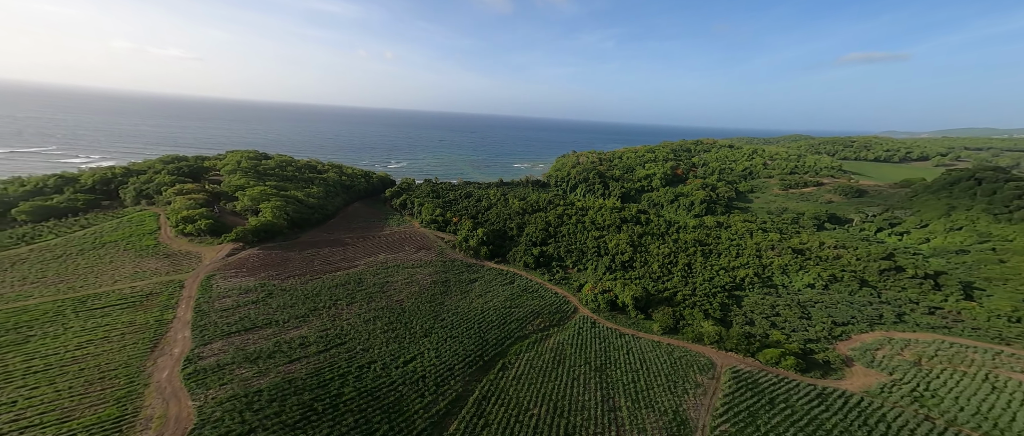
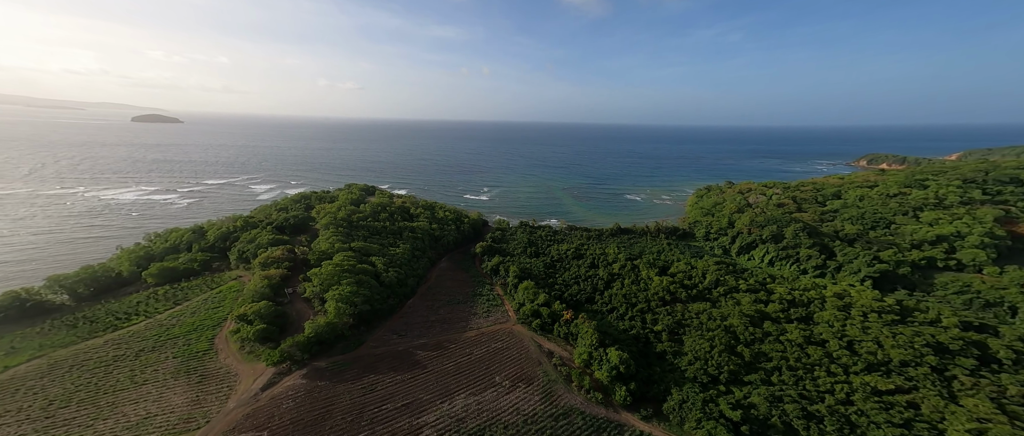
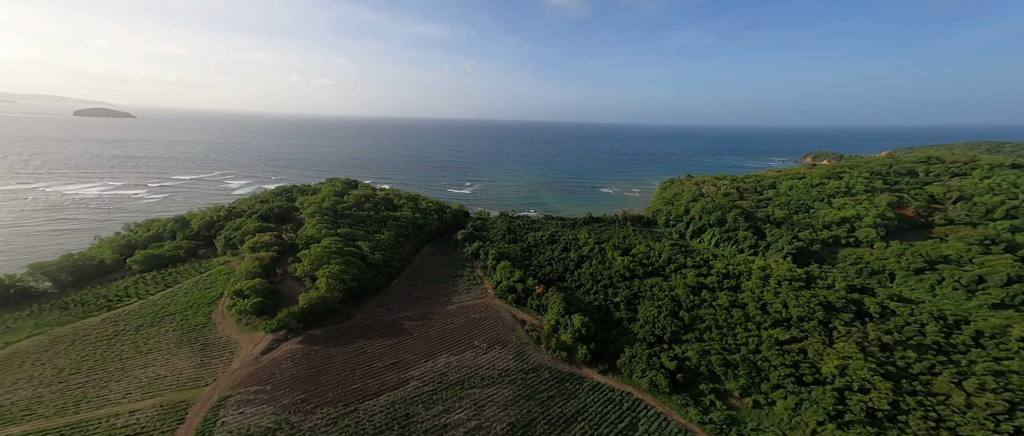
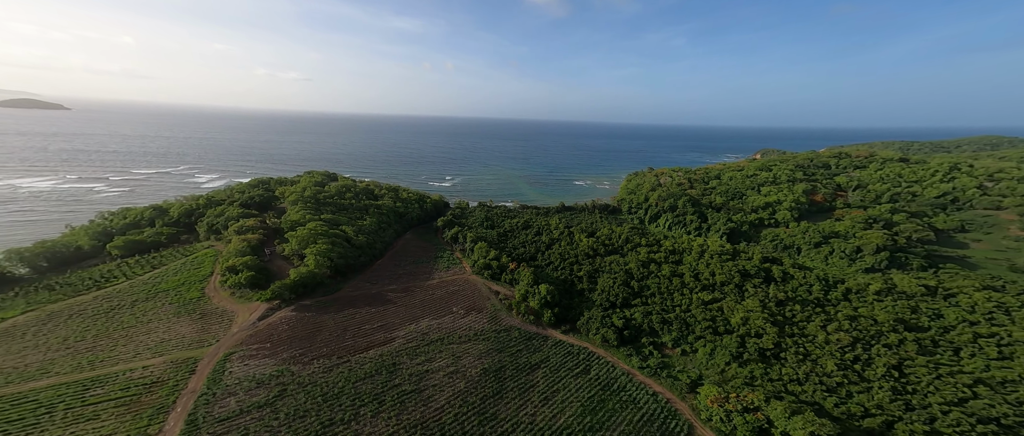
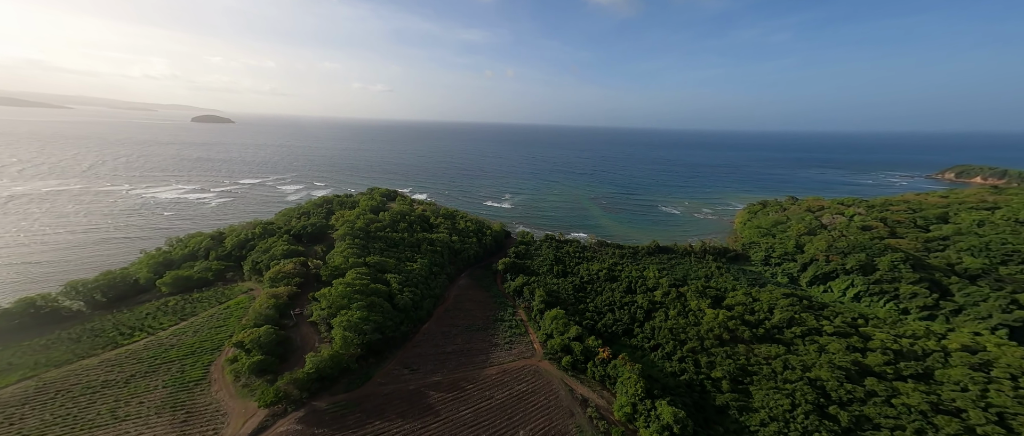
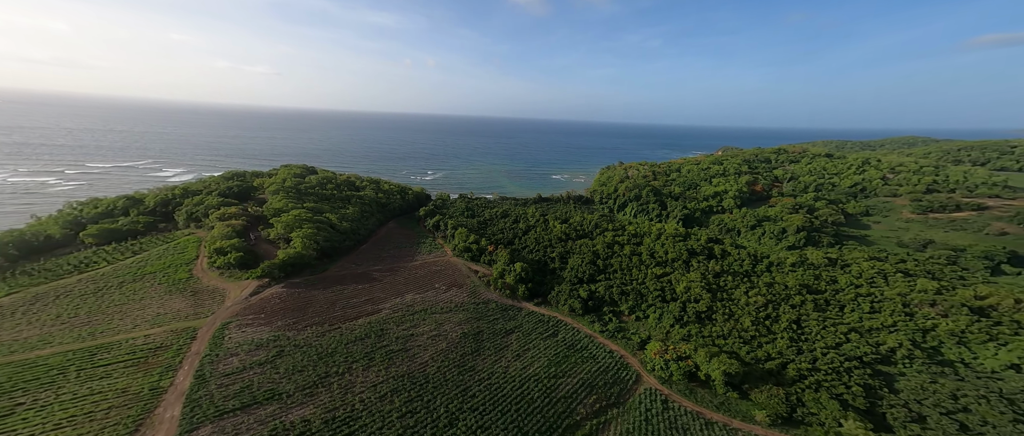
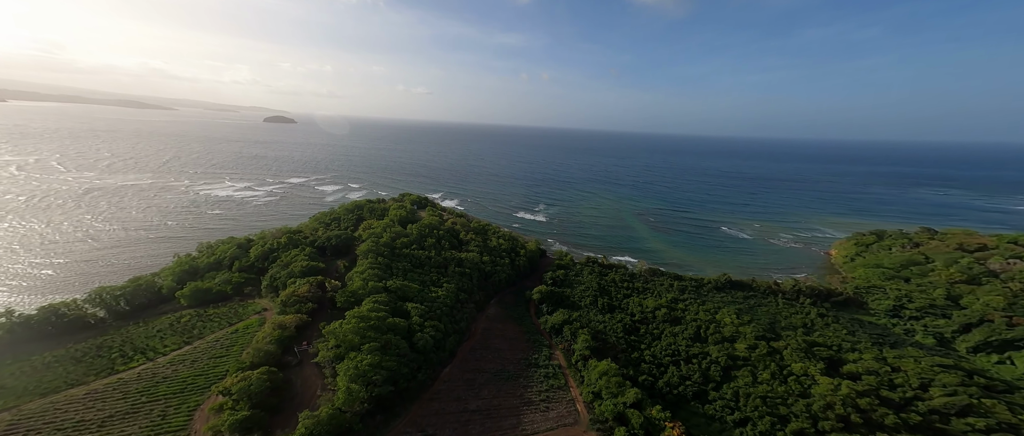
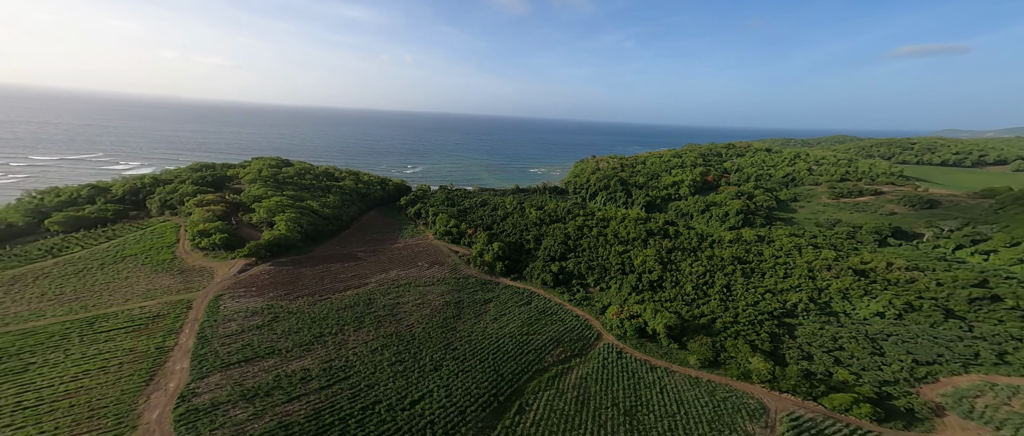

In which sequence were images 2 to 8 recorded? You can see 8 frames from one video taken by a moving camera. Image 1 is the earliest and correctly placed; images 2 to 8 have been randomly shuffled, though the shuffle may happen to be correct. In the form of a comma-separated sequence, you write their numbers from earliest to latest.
8, 6, 4, 3, 2, 5, 7
